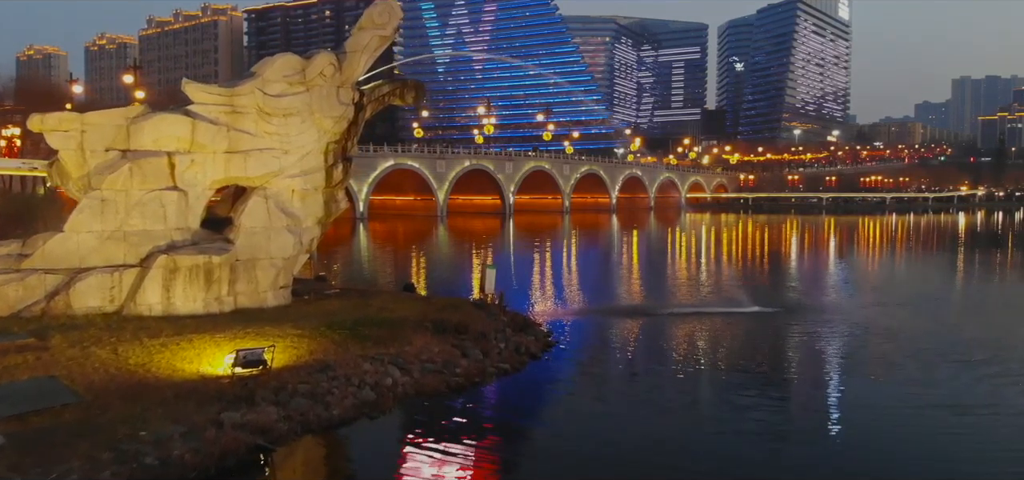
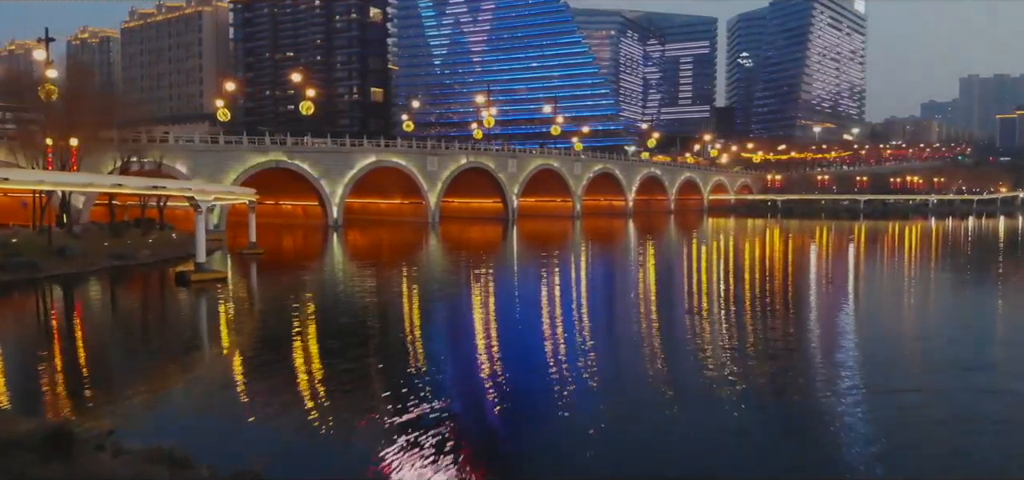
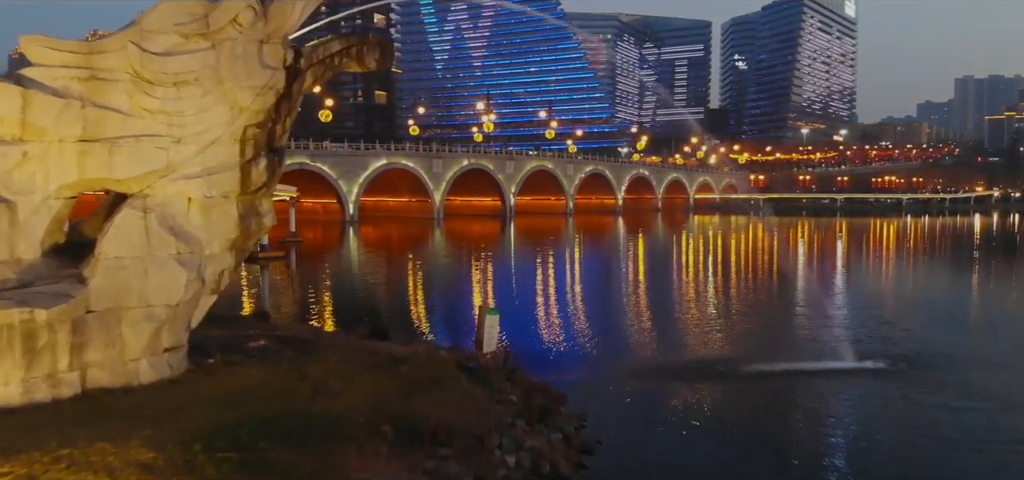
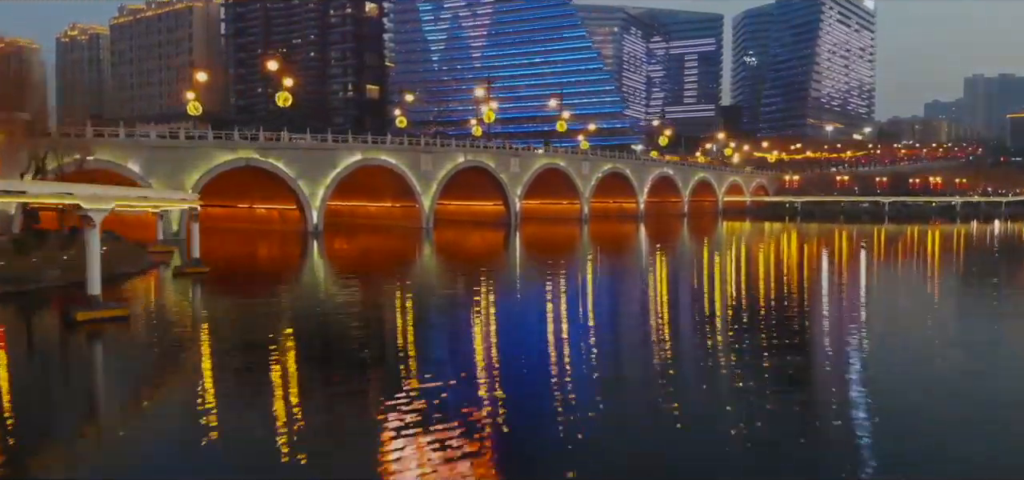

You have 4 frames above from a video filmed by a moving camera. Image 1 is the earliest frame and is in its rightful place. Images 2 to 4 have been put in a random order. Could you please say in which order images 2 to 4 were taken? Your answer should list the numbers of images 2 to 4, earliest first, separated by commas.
3, 2, 4
